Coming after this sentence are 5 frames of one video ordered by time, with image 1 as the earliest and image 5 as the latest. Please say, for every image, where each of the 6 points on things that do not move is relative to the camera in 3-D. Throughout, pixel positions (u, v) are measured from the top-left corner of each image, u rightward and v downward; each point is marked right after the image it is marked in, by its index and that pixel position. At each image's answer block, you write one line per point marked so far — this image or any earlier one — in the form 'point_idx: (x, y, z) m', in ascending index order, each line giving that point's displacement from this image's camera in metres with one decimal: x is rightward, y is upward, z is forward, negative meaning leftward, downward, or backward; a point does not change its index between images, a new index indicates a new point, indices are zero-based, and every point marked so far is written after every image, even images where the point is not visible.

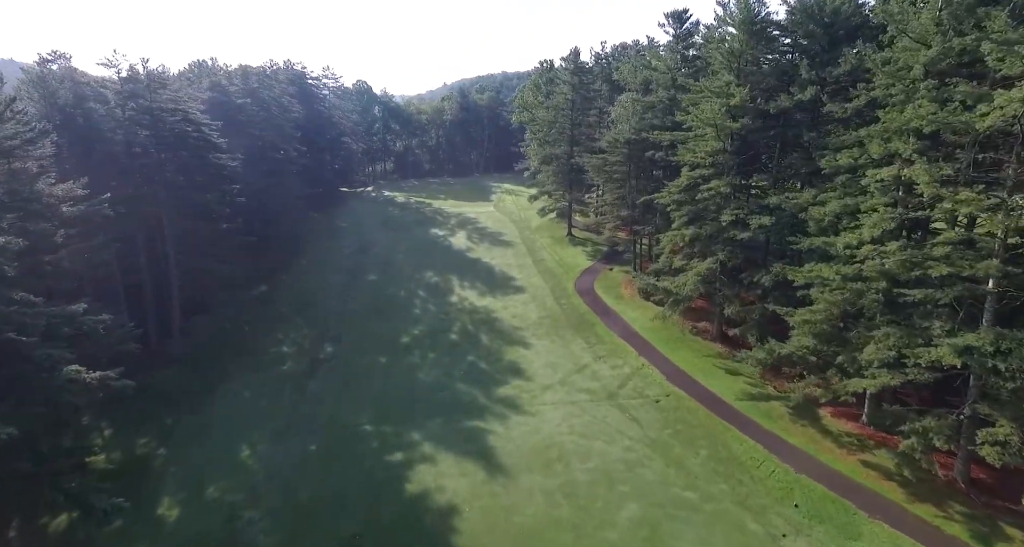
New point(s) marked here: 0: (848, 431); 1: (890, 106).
0: (+12.0, -5.6, +20.0) m
1: (+12.1, +5.4, +18.0) m
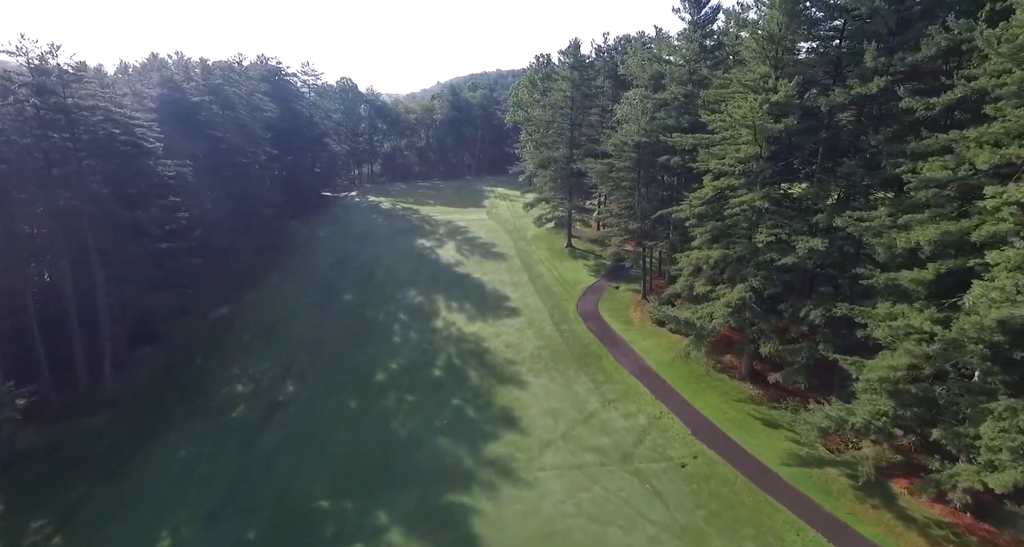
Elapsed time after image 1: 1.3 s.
0: (+11.7, -6.8, +15.6) m
1: (+11.9, +4.2, +13.5) m
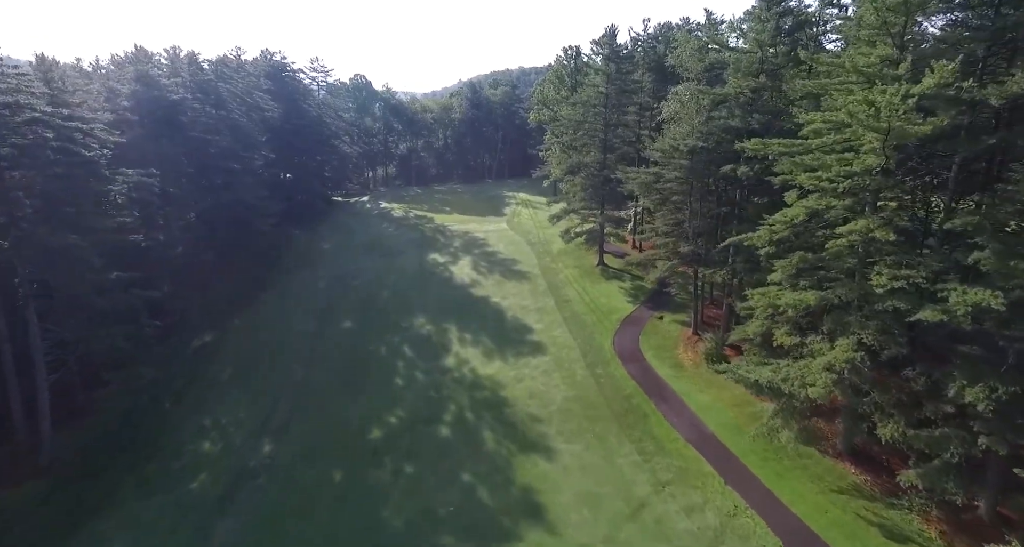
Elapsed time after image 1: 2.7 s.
0: (+12.3, -8.3, +9.9) m
1: (+12.4, +2.6, +7.8) m
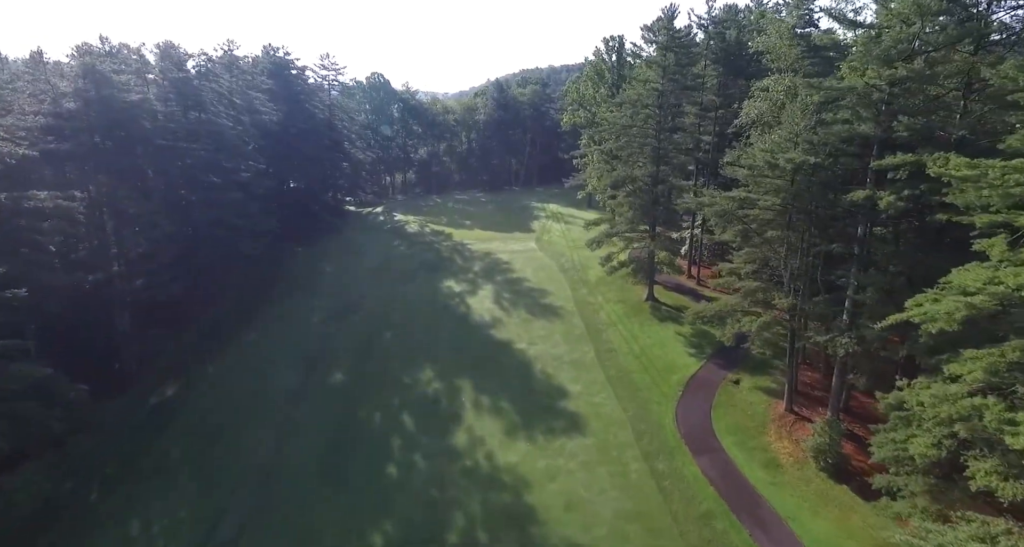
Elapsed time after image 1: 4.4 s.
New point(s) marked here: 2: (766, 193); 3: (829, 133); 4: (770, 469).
0: (+12.5, -10.4, +2.6) m
1: (+12.6, +0.6, +0.5) m
2: (+8.6, +2.8, +19.0) m
3: (+9.7, +4.3, +17.0) m
4: (+8.3, -6.4, +18.1) m
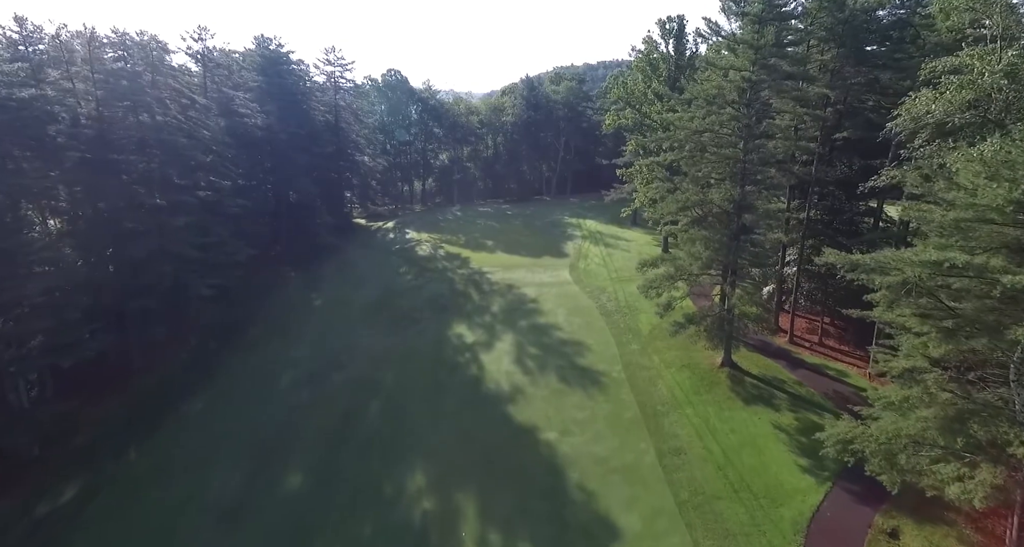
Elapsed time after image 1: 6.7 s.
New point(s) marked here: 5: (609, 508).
0: (+12.0, -12.7, -6.1) m
1: (+12.1, -1.7, -8.1) m
2: (+9.1, +0.4, +10.5) m
3: (+10.1, +2.0, +8.5) m
4: (+8.7, -8.7, +9.7) m
5: (+3.0, -7.0, +16.8) m
